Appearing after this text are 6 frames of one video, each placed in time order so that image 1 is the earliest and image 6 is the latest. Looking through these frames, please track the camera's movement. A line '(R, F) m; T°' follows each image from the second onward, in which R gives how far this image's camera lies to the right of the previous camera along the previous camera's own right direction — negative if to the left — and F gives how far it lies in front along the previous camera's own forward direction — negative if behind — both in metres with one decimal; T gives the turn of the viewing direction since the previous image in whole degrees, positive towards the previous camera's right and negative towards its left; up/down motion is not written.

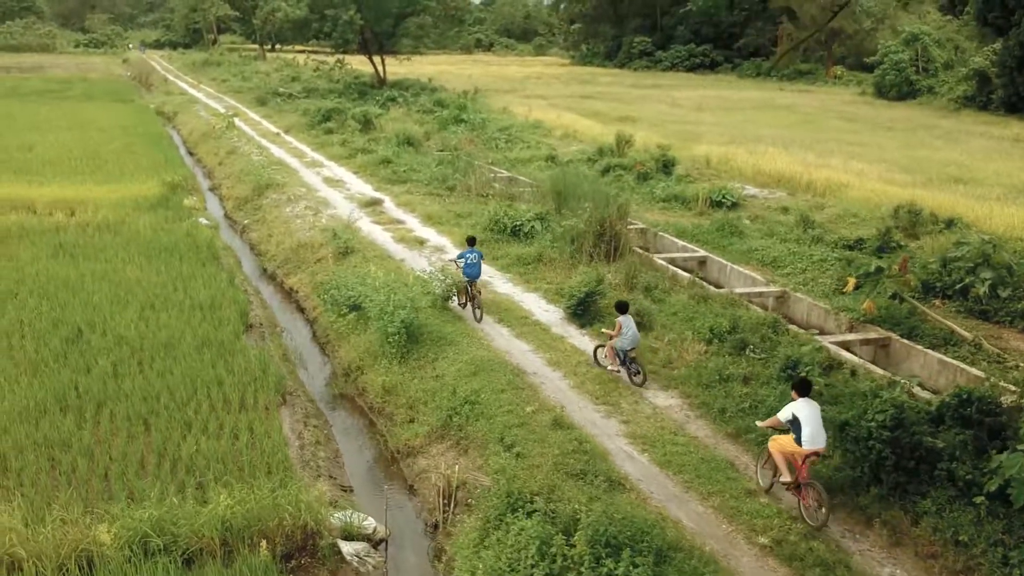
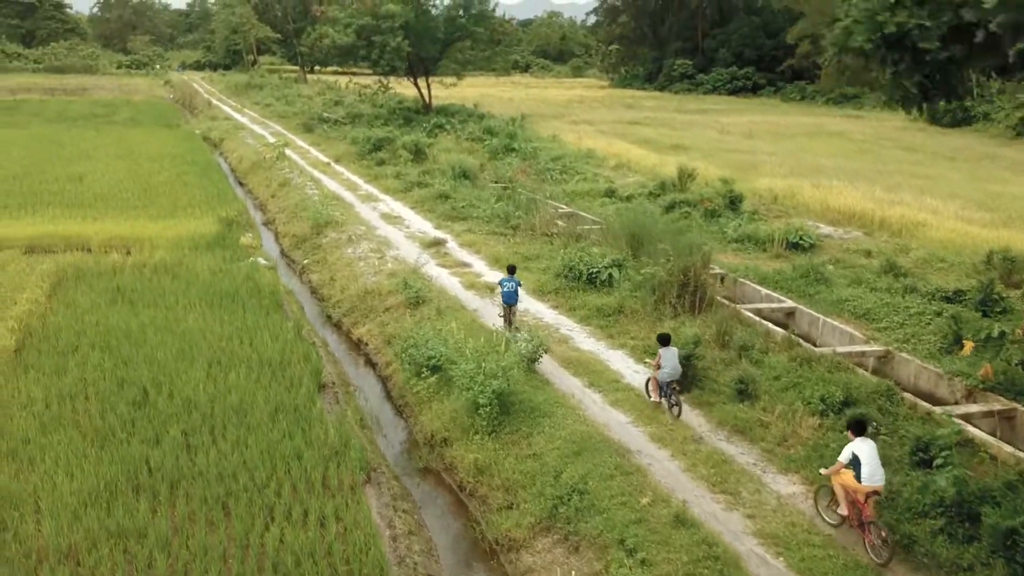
(-0.5, +0.6) m; -2°
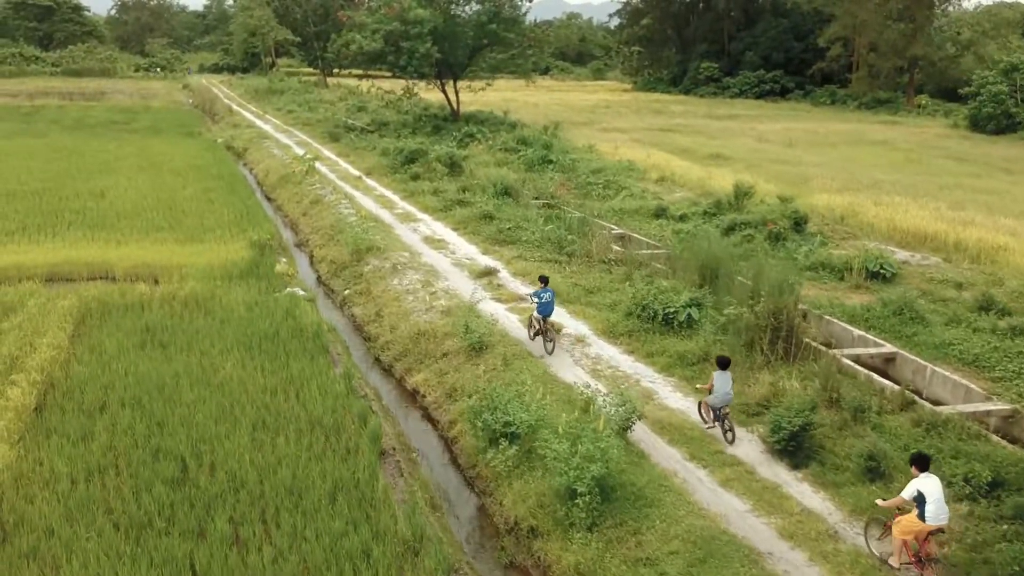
(-0.6, +1.1) m; -1°
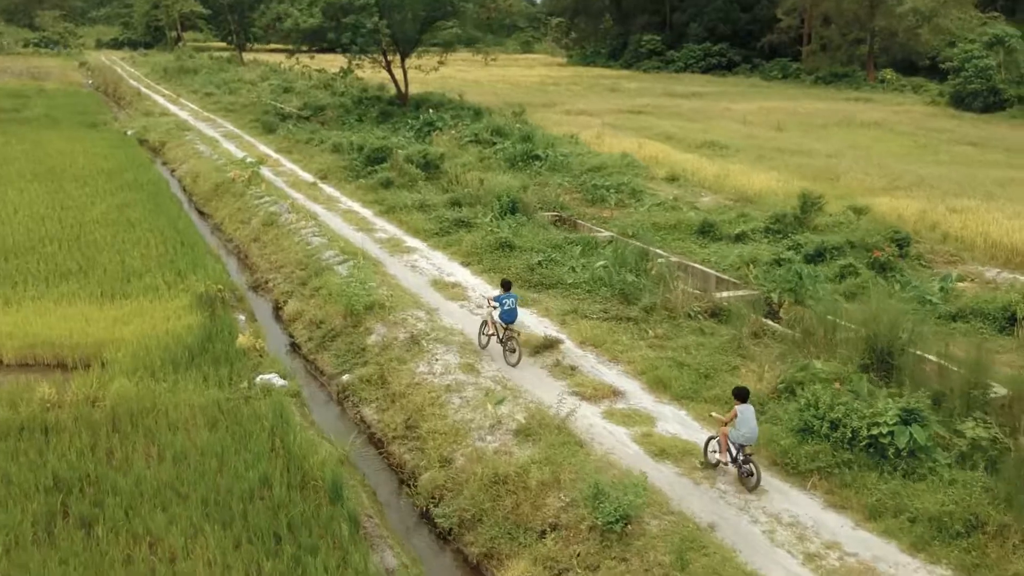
(-1.5, +4.0) m; +5°
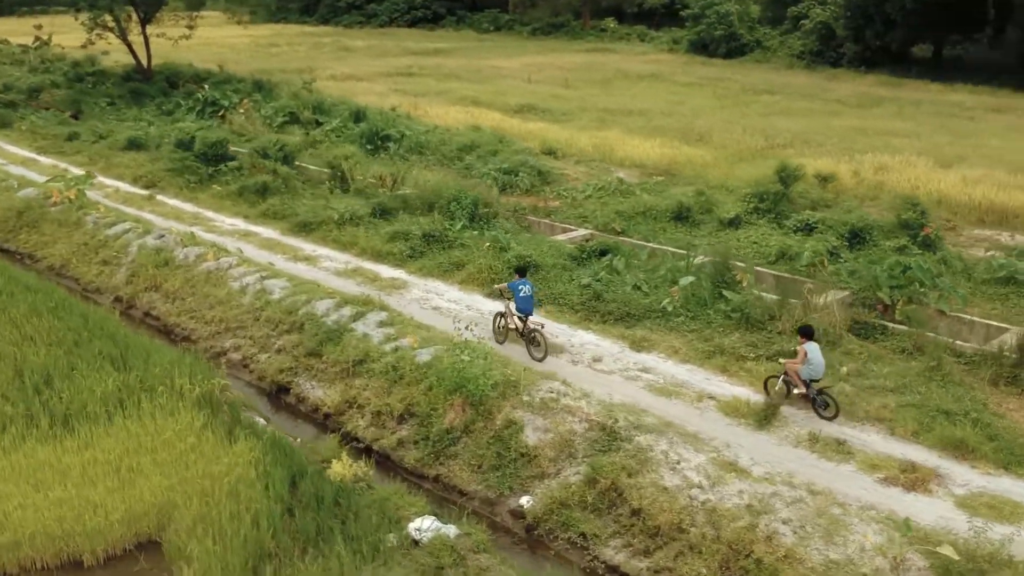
(-3.7, +3.3) m; +19°
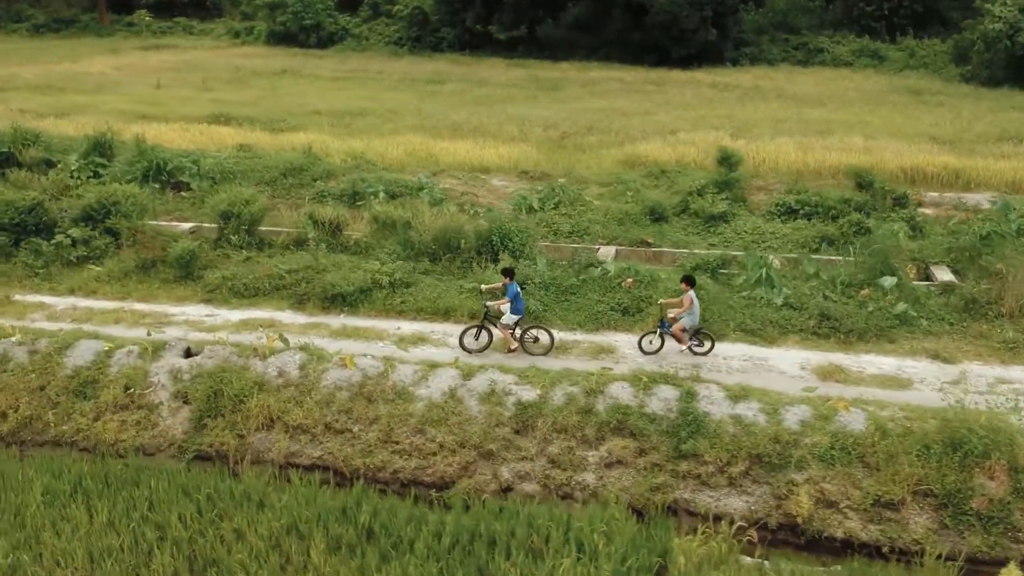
(-6.0, +3.5) m; +31°
